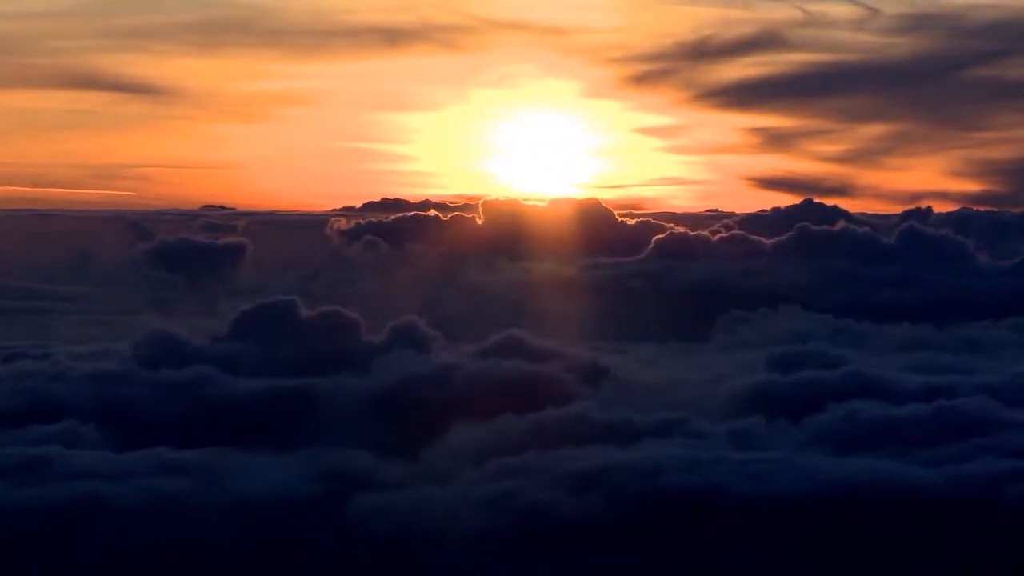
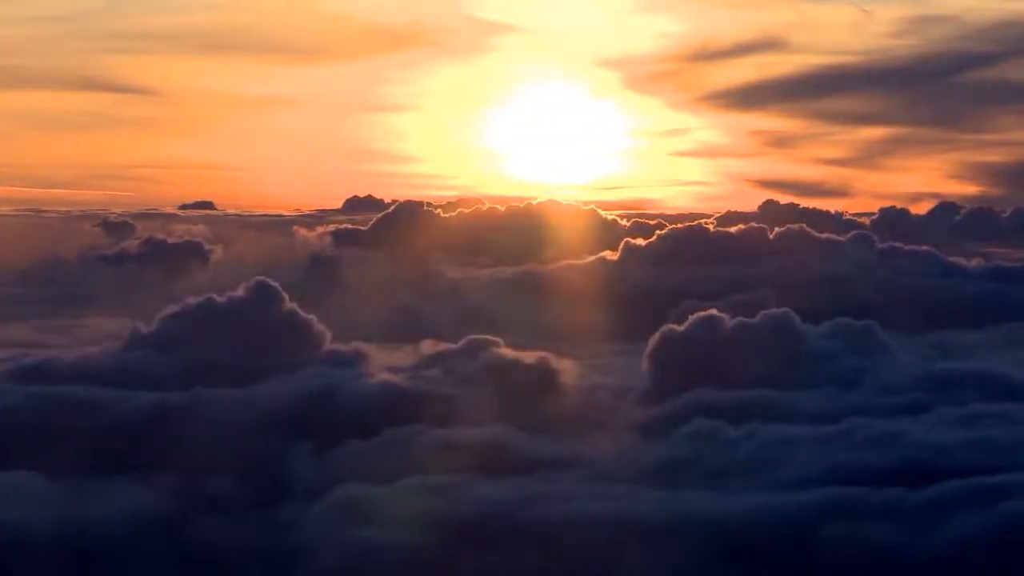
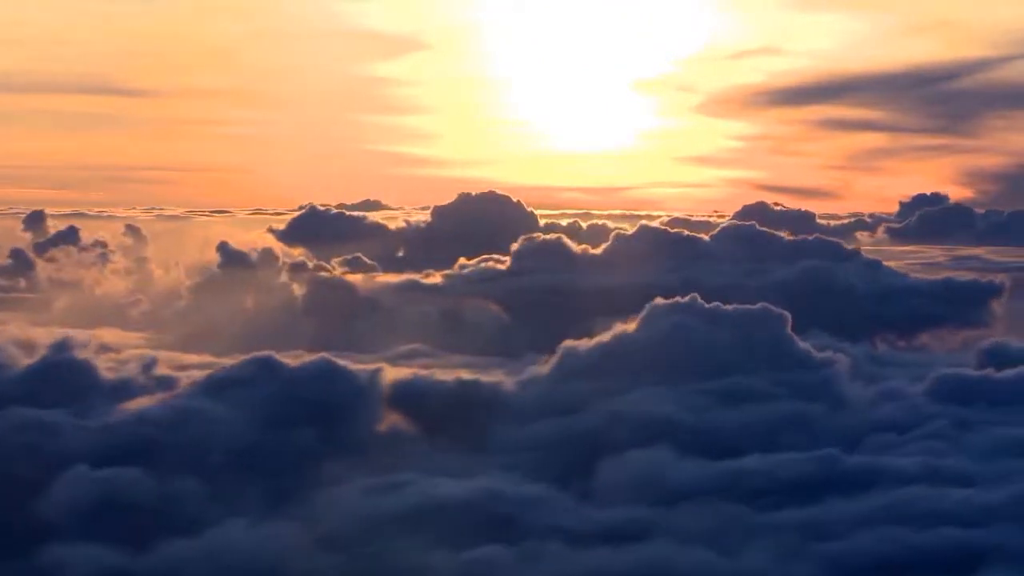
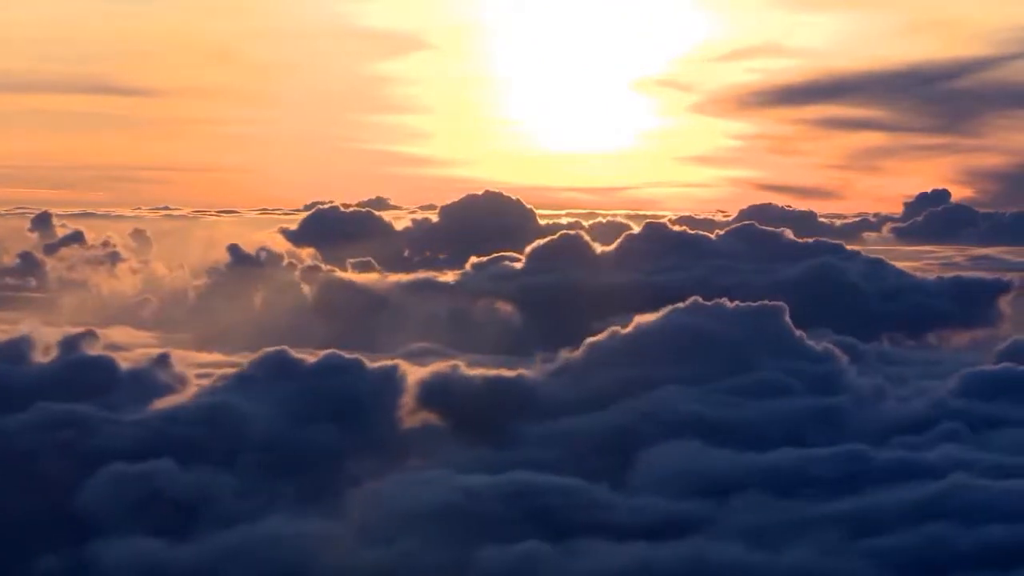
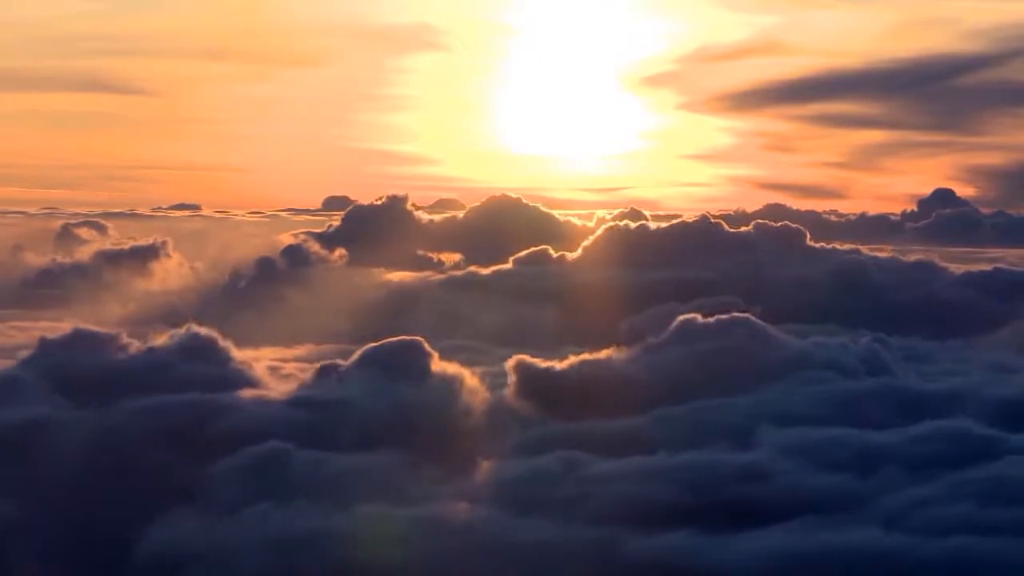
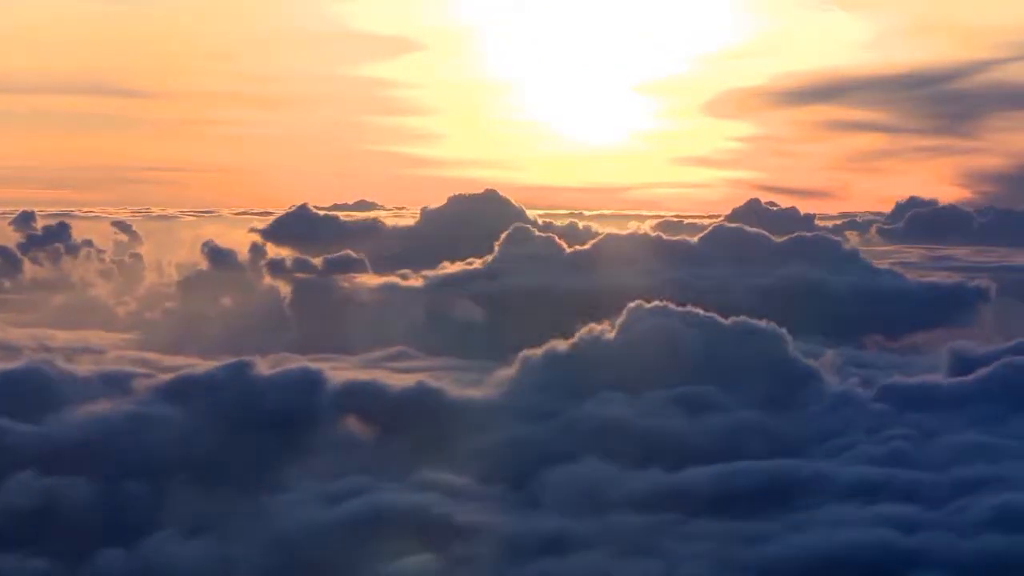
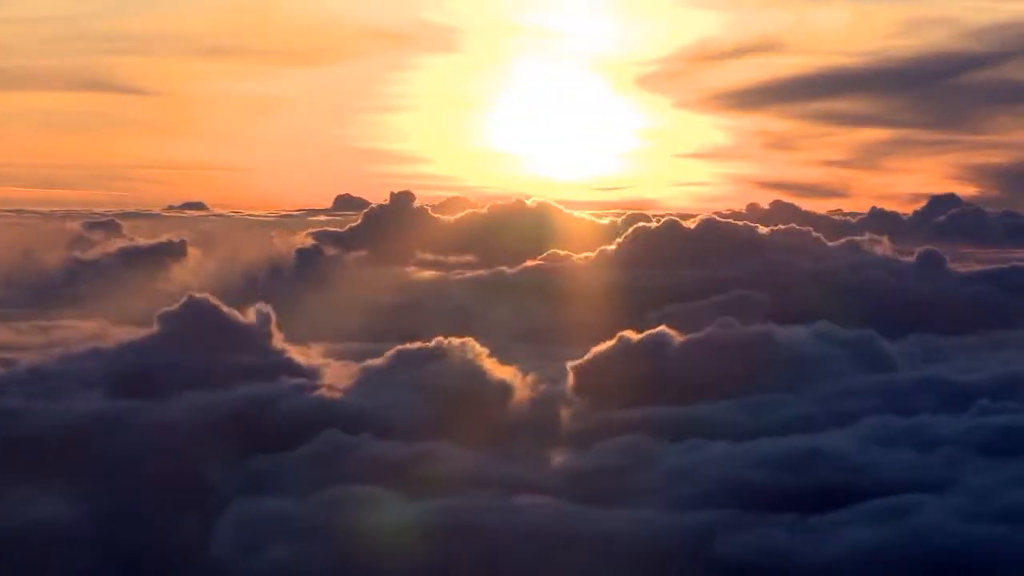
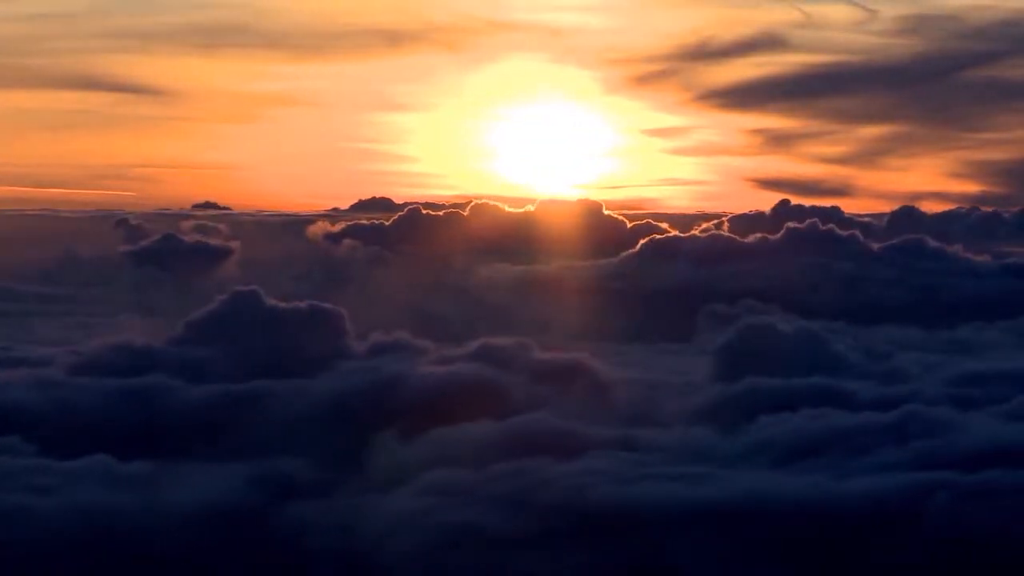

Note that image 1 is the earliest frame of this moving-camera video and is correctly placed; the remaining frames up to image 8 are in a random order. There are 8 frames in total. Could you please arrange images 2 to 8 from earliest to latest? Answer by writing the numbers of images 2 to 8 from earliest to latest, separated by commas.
8, 2, 7, 5, 4, 3, 6
